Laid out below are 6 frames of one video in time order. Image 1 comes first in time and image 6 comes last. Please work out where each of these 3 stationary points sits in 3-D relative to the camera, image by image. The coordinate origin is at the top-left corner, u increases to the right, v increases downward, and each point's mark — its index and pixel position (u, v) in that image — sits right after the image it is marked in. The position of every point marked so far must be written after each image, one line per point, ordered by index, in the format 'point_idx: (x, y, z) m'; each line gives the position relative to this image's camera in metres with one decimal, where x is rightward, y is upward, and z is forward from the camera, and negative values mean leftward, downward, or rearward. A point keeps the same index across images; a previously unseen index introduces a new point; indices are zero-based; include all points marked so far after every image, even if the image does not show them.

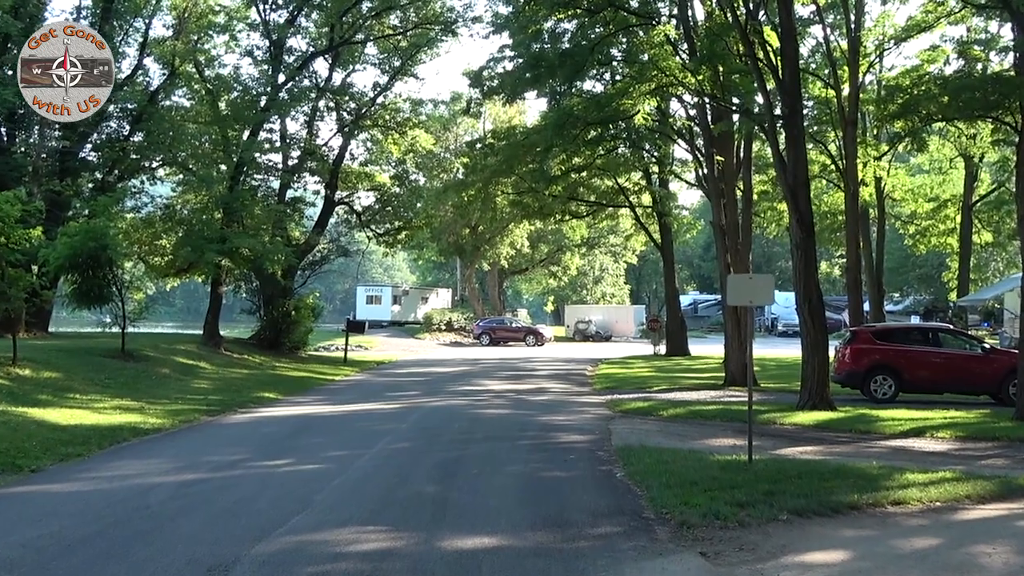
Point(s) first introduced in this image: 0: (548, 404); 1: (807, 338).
0: (+0.5, -1.7, +18.5) m
1: (+4.2, -0.8, +17.7) m
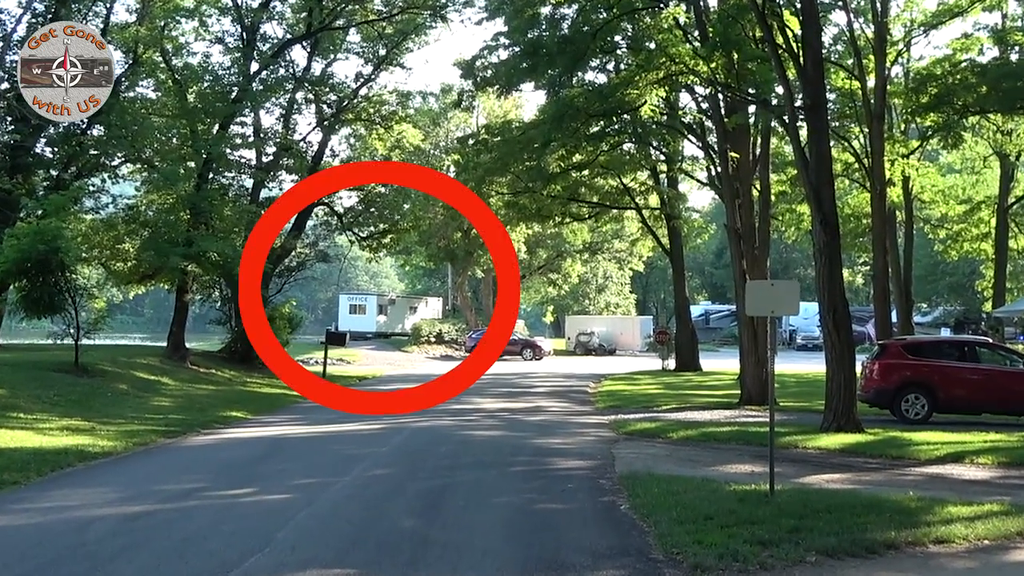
0: (+0.4, -1.8, +16.8) m
1: (+4.1, -0.9, +16.0) m
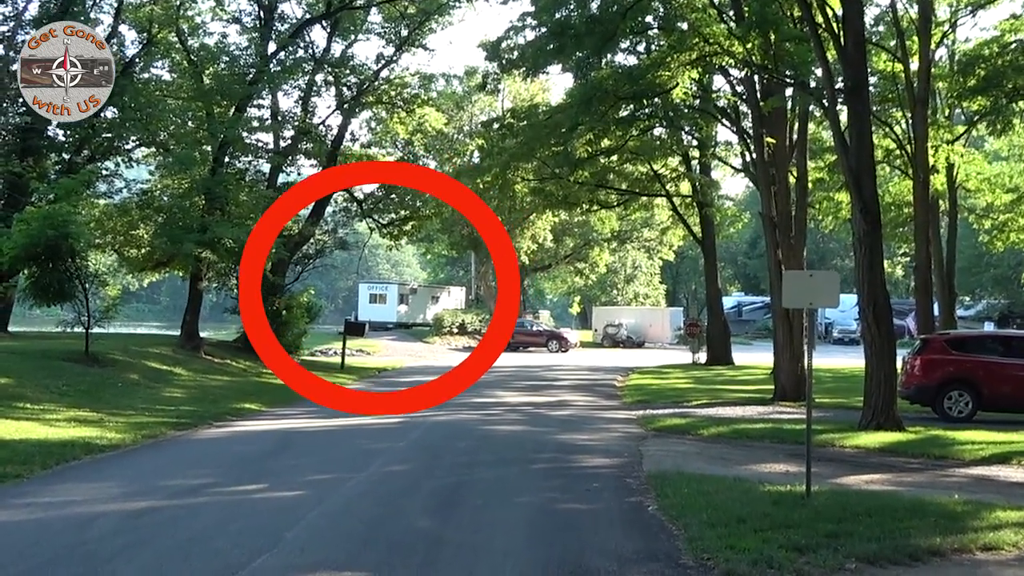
0: (+0.7, -1.7, +16.2) m
1: (+4.4, -0.8, +15.2) m
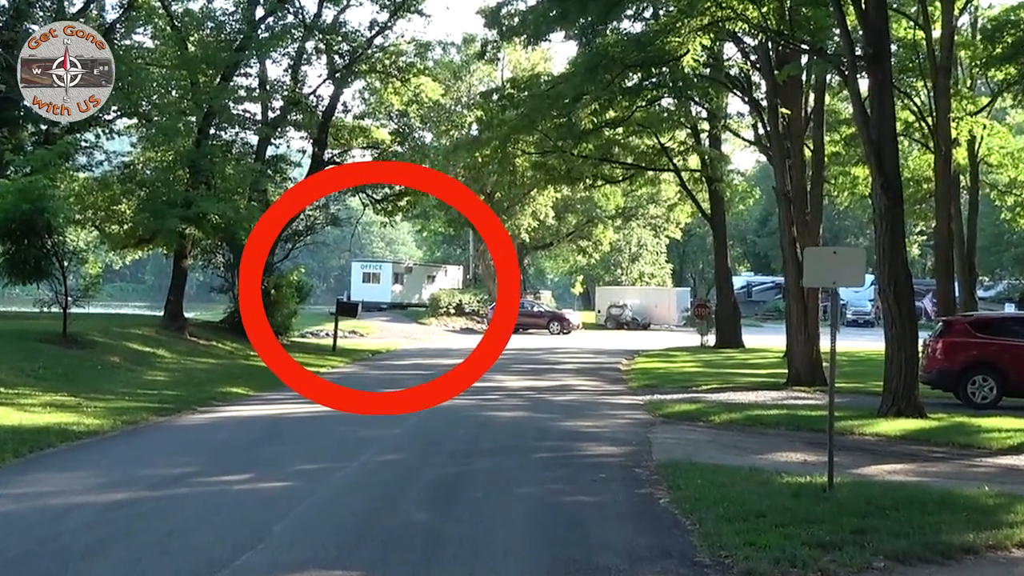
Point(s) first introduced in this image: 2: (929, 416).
0: (+0.7, -1.4, +15.4) m
1: (+4.4, -0.5, +14.5) m
2: (+4.9, -1.5, +14.8) m
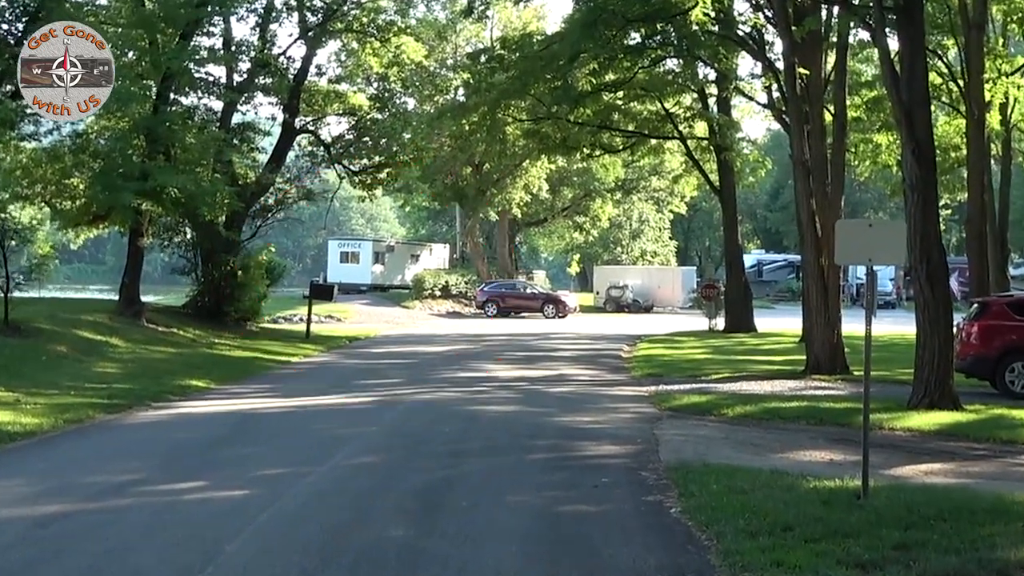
0: (+0.6, -1.2, +14.0) m
1: (+4.3, -0.3, +13.0) m
2: (+4.8, -1.3, +13.3) m
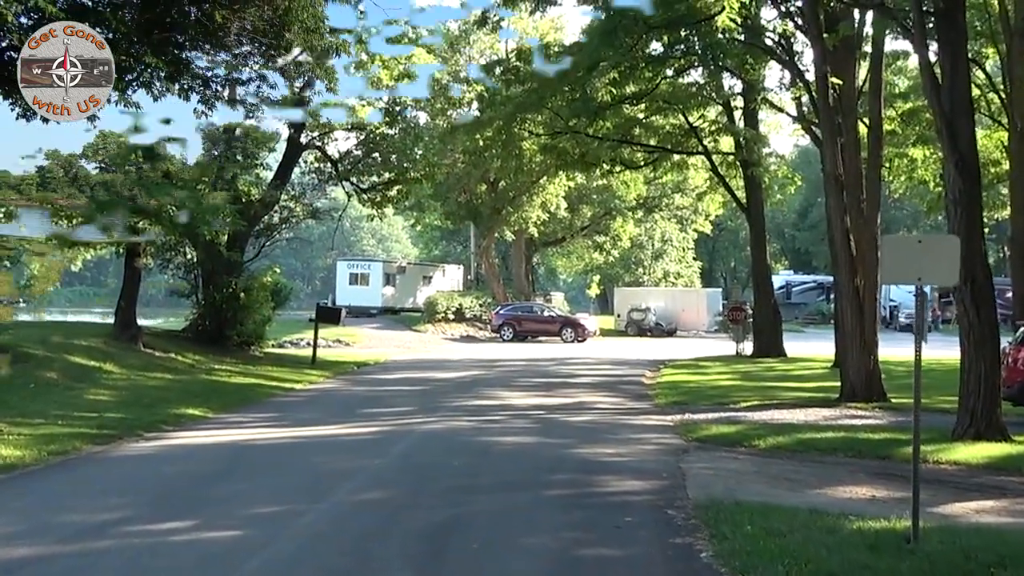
0: (+0.8, -1.5, +13.1) m
1: (+4.5, -0.5, +12.2) m
2: (+5.0, -1.5, +12.5) m
